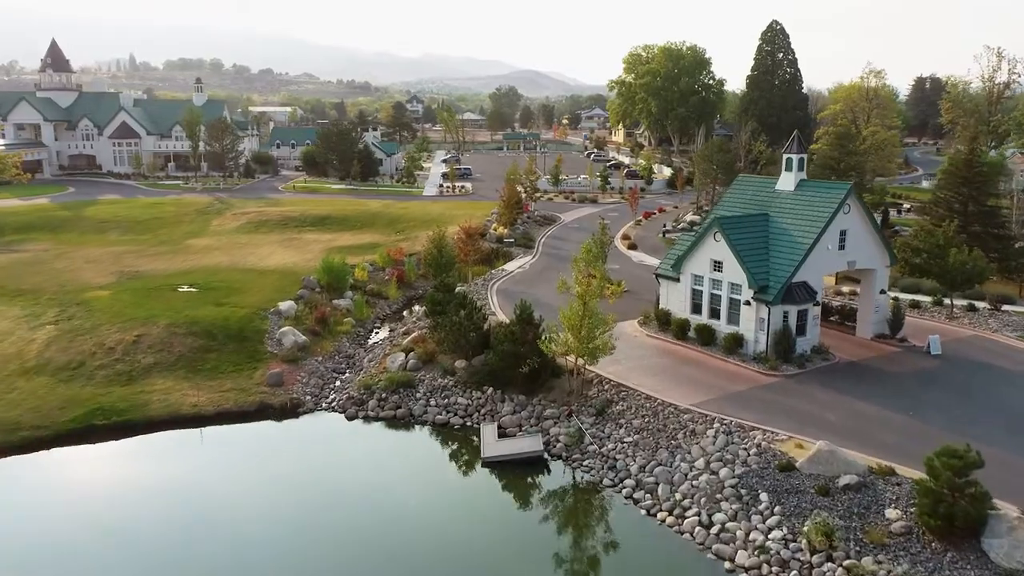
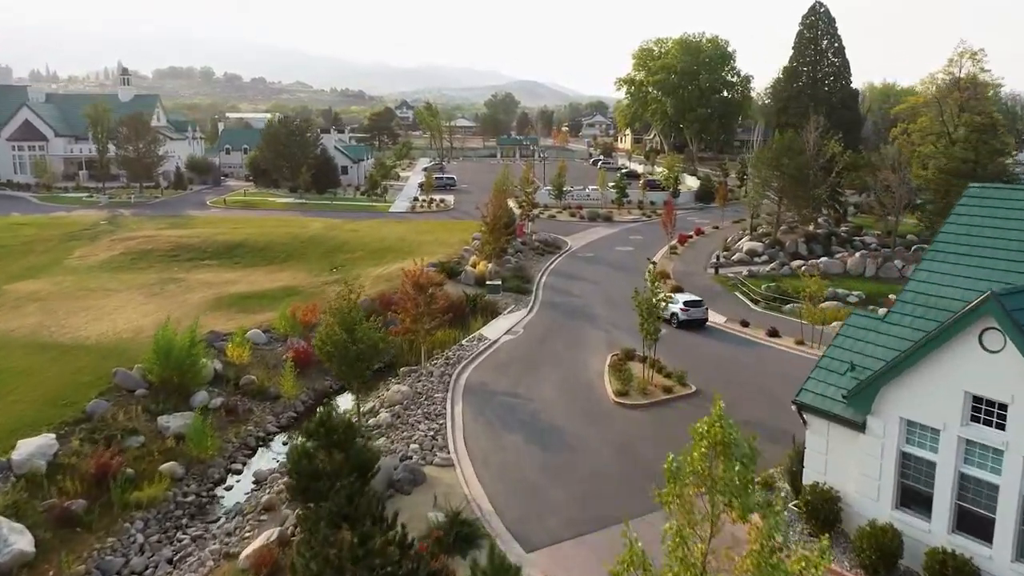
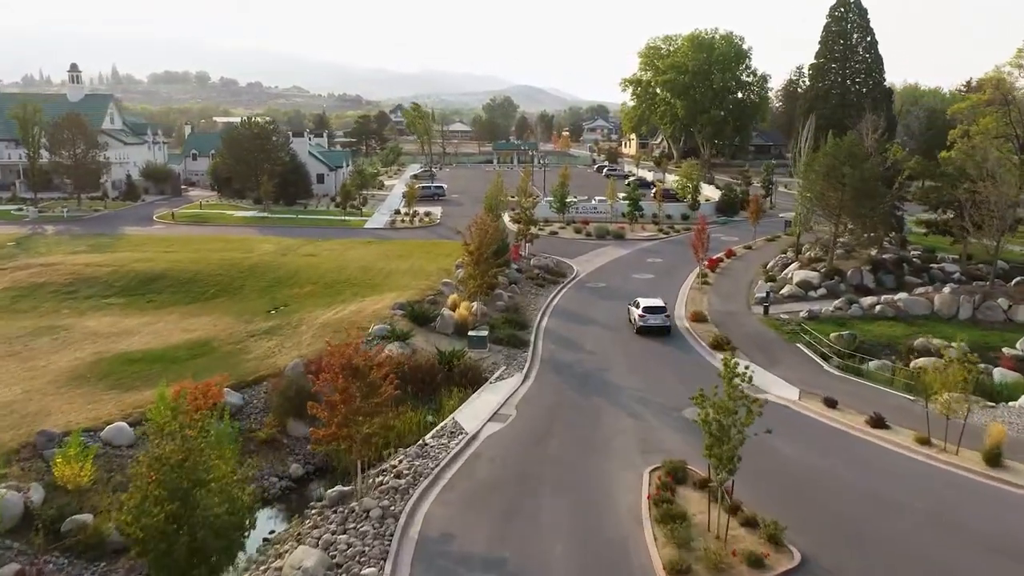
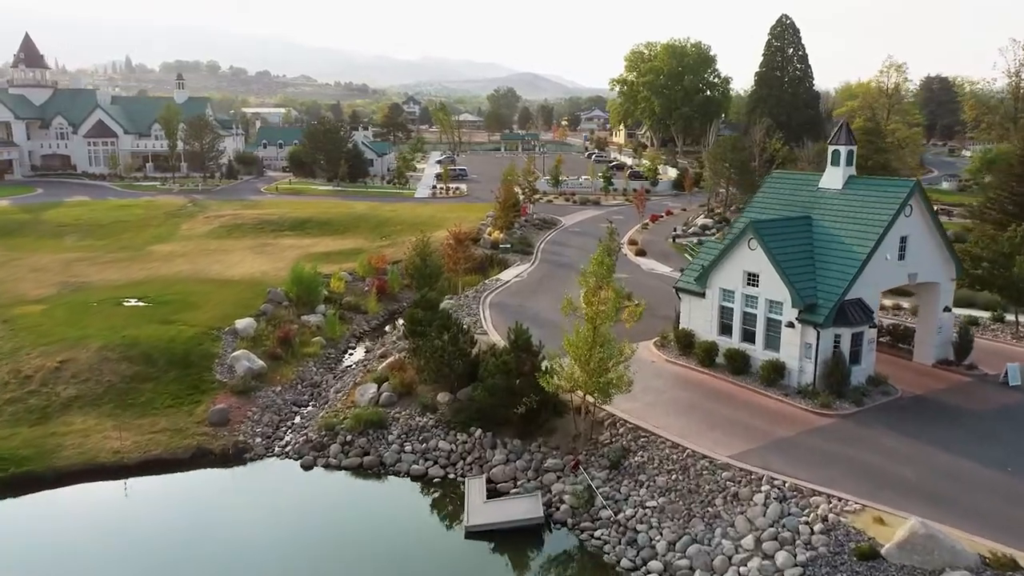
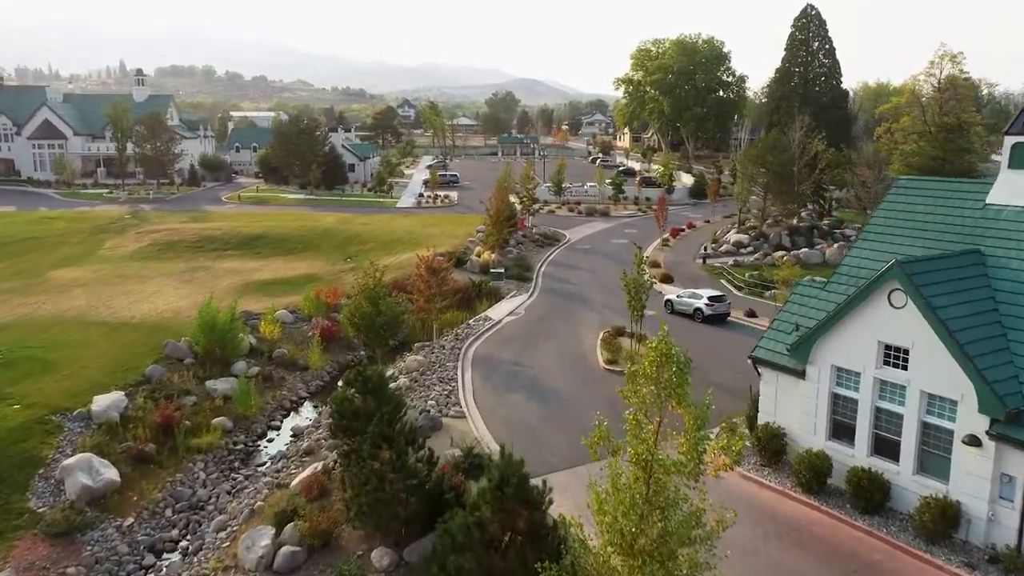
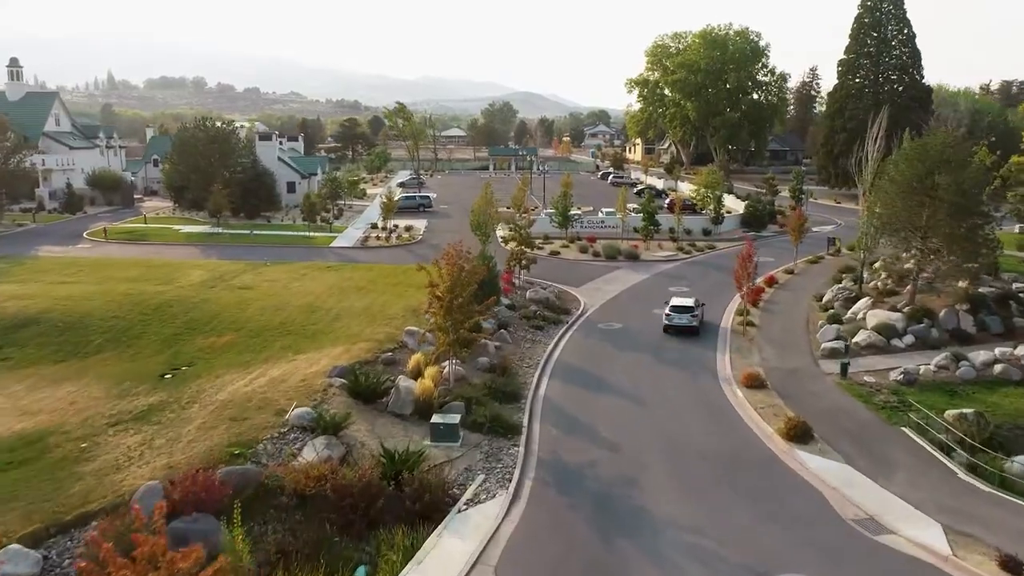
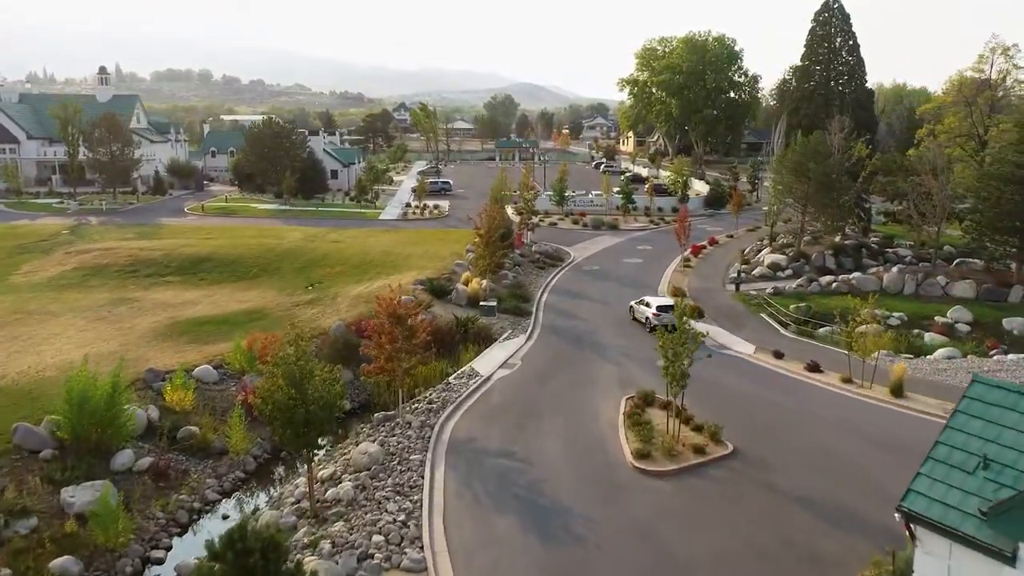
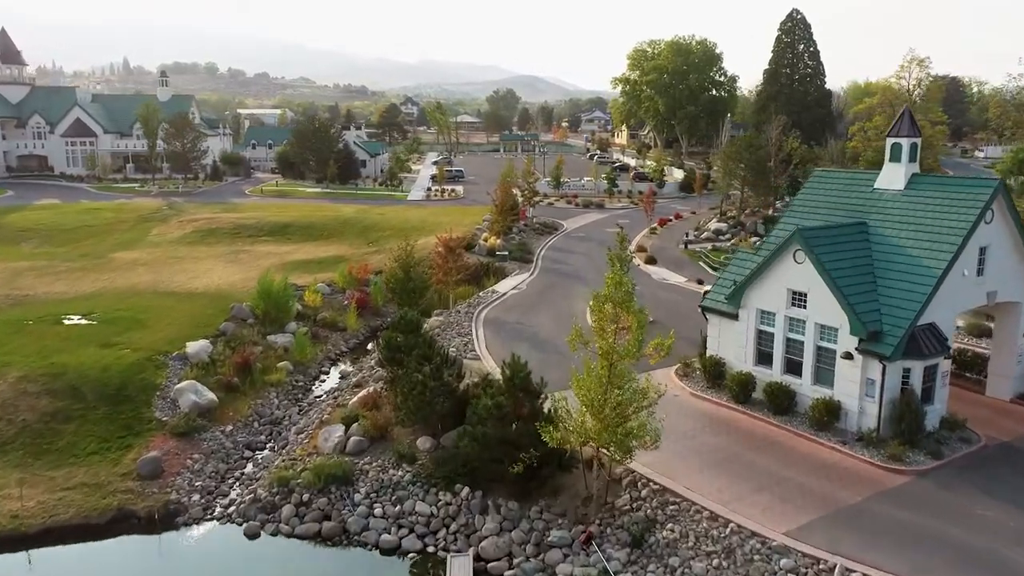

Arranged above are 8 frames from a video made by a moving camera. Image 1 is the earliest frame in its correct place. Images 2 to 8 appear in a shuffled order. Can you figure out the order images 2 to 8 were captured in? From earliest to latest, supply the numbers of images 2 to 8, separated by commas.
4, 8, 5, 2, 7, 3, 6
